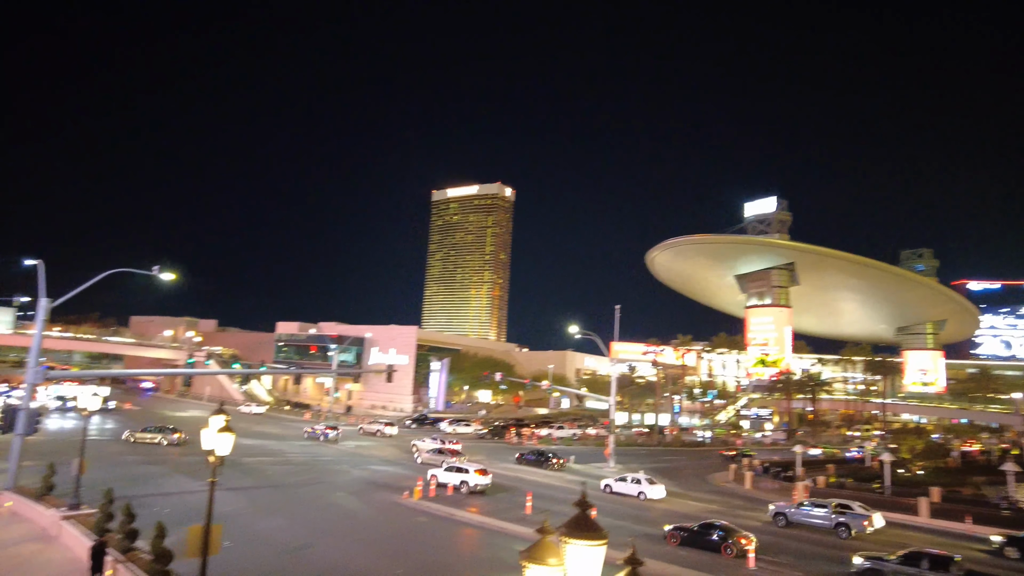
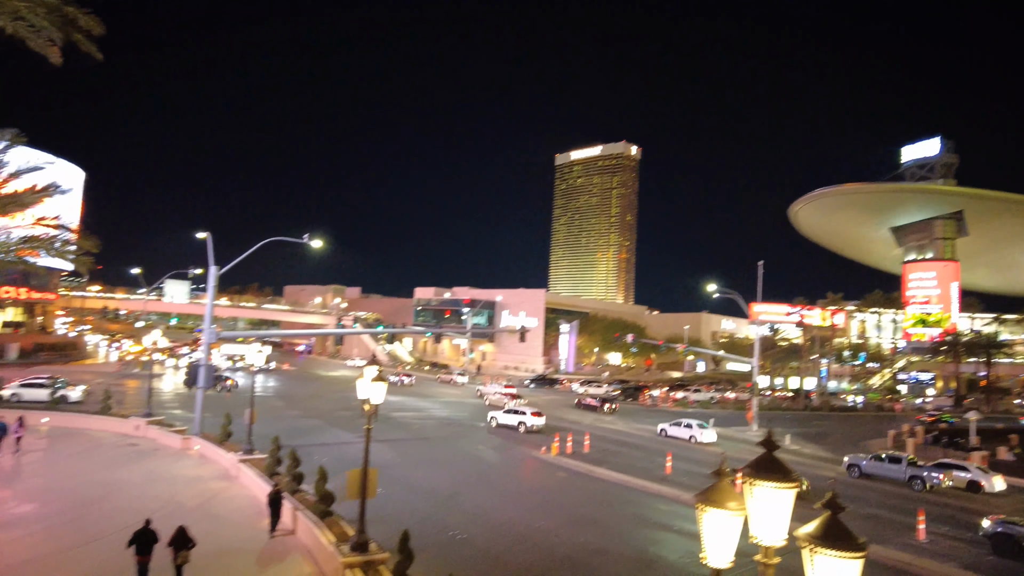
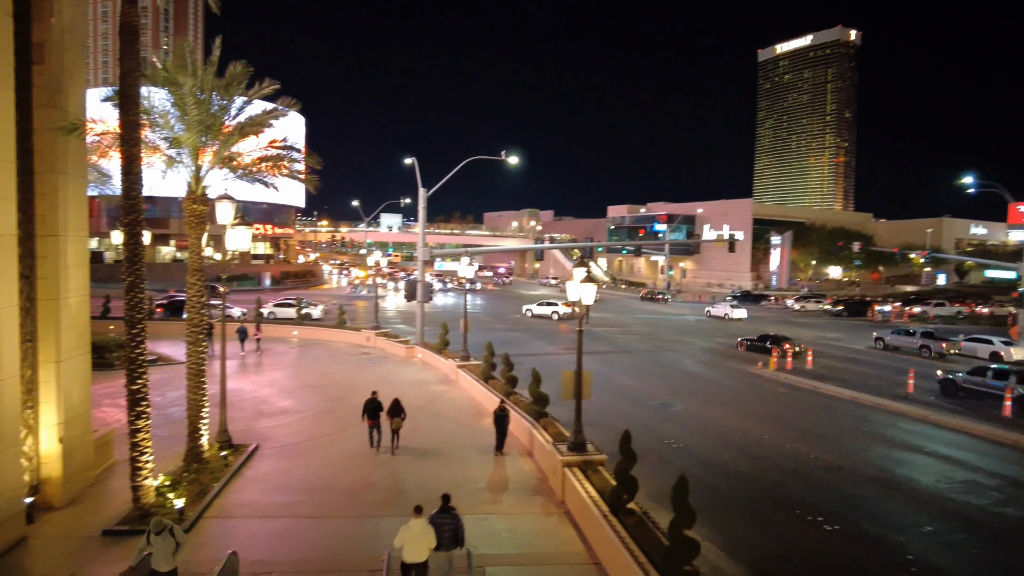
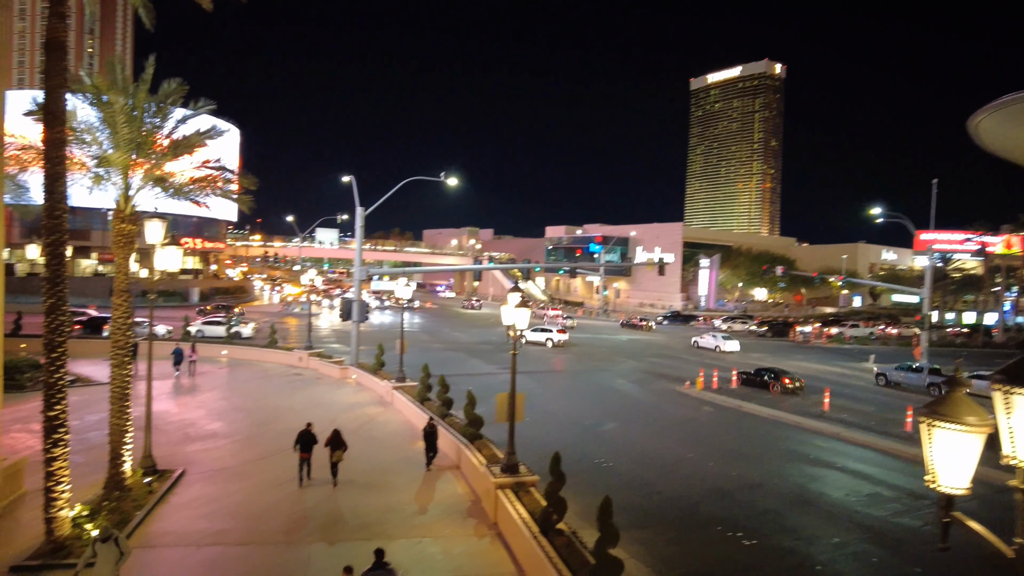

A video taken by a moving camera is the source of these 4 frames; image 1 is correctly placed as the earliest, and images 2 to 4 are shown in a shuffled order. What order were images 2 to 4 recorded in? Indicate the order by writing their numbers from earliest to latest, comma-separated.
2, 4, 3
